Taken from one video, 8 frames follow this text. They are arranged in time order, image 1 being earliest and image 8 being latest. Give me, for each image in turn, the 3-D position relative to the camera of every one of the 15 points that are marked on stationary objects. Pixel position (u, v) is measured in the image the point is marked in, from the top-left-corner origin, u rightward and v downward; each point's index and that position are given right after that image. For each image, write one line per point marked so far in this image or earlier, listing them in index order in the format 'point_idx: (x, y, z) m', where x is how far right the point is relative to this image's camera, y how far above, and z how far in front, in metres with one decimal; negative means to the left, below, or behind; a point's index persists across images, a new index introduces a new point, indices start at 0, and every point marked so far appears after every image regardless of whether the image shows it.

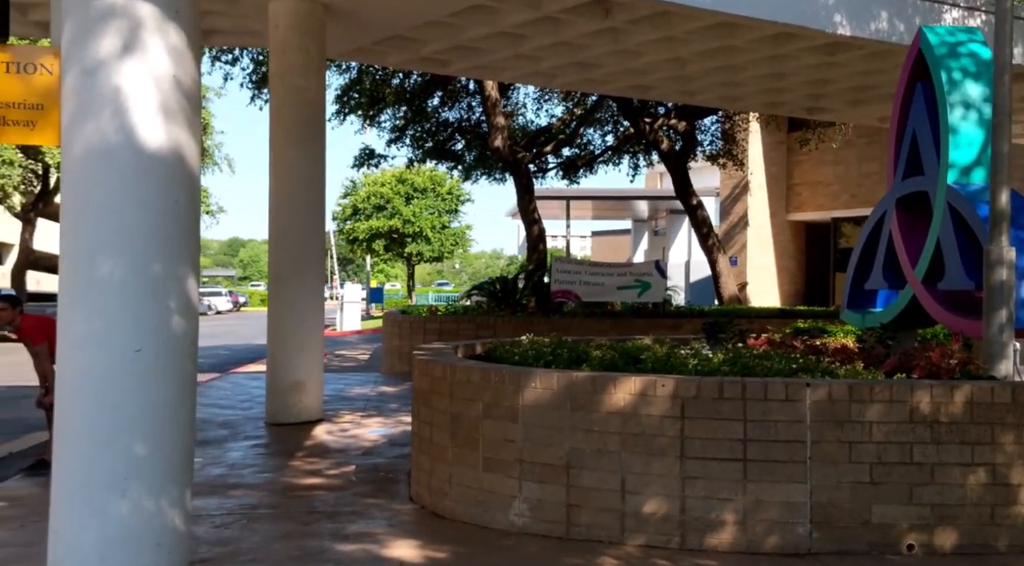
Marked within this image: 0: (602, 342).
0: (+0.8, -0.6, +8.7) m
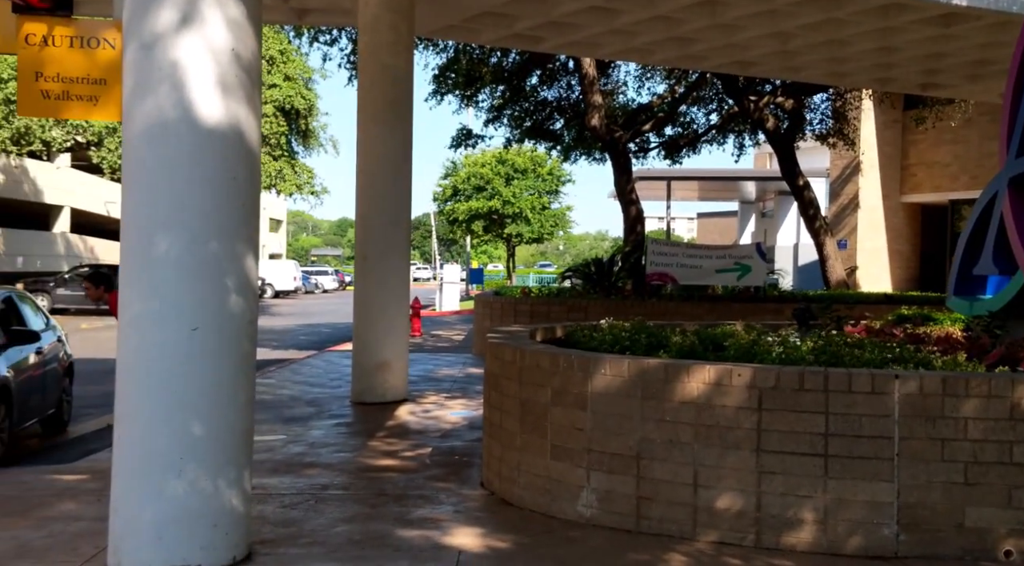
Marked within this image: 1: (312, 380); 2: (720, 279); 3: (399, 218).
0: (+1.6, -0.4, +8.4) m
1: (-2.8, -1.4, +12.9) m
2: (+4.1, +0.1, +18.5) m
3: (-1.3, +0.8, +10.9) m
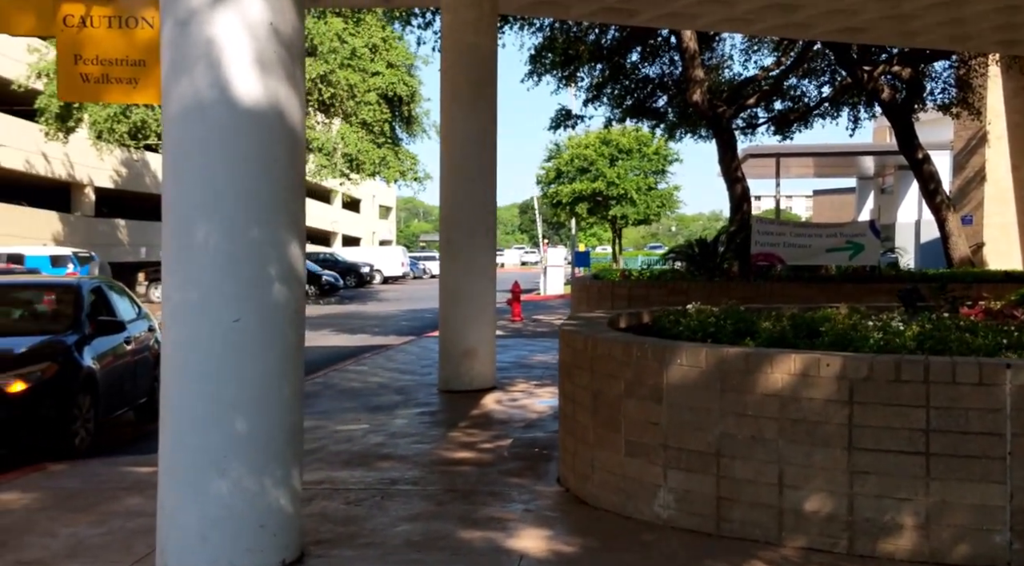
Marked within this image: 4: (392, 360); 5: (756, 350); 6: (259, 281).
0: (+2.3, -0.2, +7.9) m
1: (-1.5, -1.2, +12.9) m
2: (+6.0, +0.5, +17.6) m
3: (-0.3, +0.9, +10.6) m
4: (-1.8, -1.2, +14.1) m
5: (+1.2, -0.3, +4.7) m
6: (-1.1, 0.0, +3.9) m
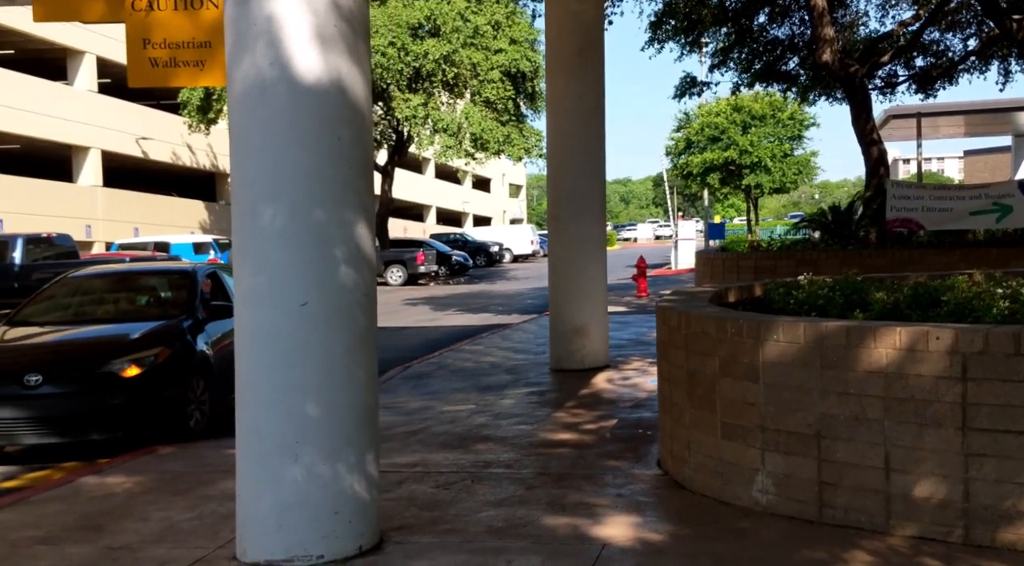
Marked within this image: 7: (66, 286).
0: (+3.1, 0.0, +7.3) m
1: (+0.1, -0.9, +12.9) m
2: (+8.1, +1.1, +16.4) m
3: (+0.9, +1.2, +10.4) m
4: (0.0, -0.8, +14.1) m
5: (+1.6, -0.2, +4.3) m
6: (-0.8, +0.1, +3.9) m
7: (-4.2, 0.0, +8.7) m
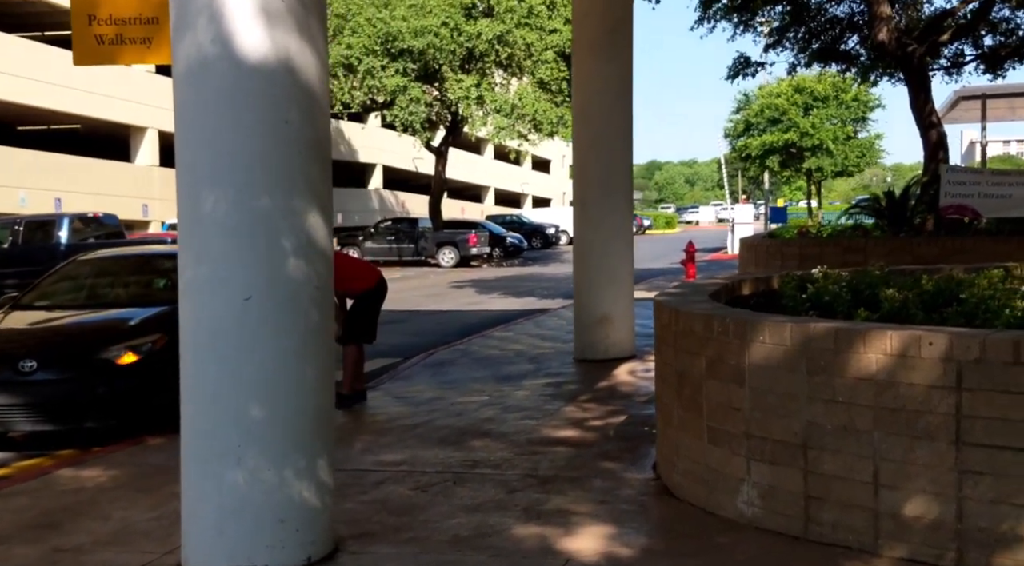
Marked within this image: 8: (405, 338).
0: (+3.1, +0.1, +6.9) m
1: (+0.5, -0.7, +12.6) m
2: (+8.8, +1.2, +15.6) m
3: (+1.2, +1.3, +10.1) m
4: (+0.4, -0.6, +13.8) m
5: (+1.4, -0.2, +4.0) m
6: (-1.0, +0.1, +3.7) m
7: (-4.0, +0.2, +8.8) m
8: (-1.6, -0.8, +13.6) m
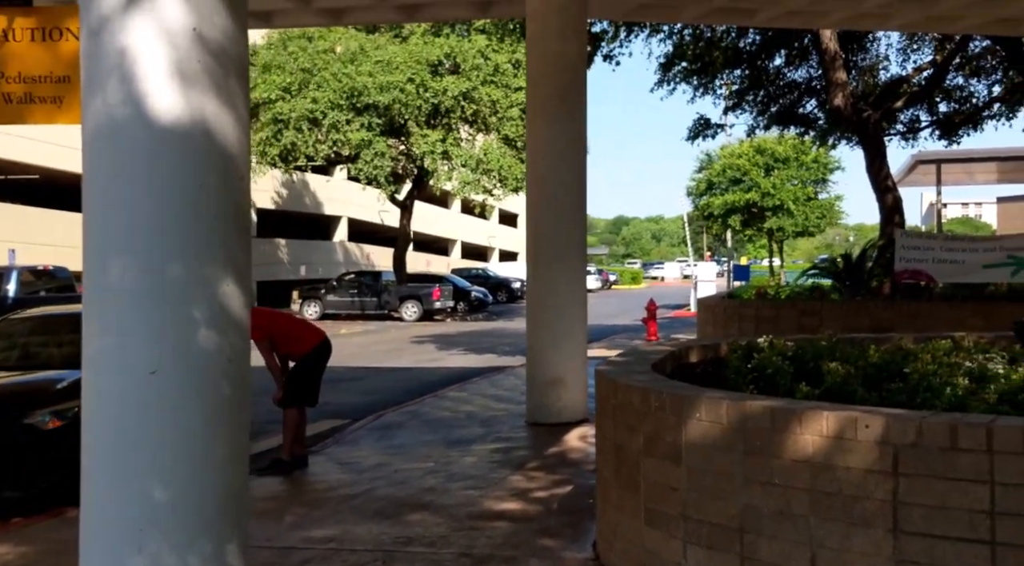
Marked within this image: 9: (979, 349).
0: (+2.7, -0.5, +6.8) m
1: (-0.1, -1.5, +12.4) m
2: (+8.1, +0.1, +15.8) m
3: (+0.7, +0.7, +10.0) m
4: (-0.2, -1.5, +13.6) m
5: (+1.1, -0.5, +3.9) m
6: (-1.2, -0.2, +3.5) m
7: (-4.5, -0.4, +8.5) m
8: (-2.2, -1.6, +13.3) m
9: (+3.2, -0.4, +6.3) m
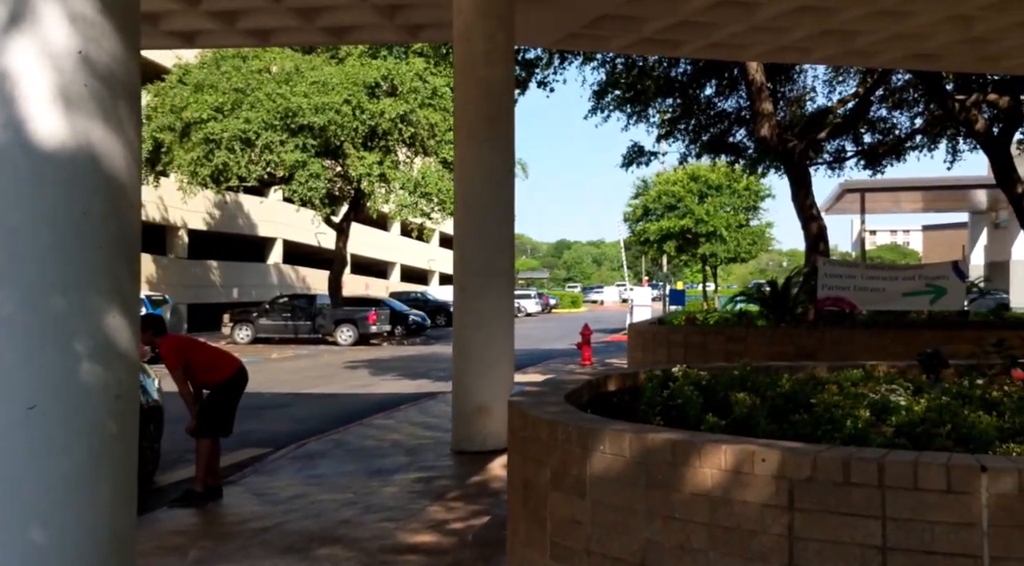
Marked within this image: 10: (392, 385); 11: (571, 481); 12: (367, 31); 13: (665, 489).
0: (+2.1, -0.7, +6.9) m
1: (-1.1, -1.8, +12.3) m
2: (+6.9, -0.3, +16.2) m
3: (-0.1, +0.4, +10.0) m
4: (-1.2, -1.9, +13.5) m
5: (+0.7, -0.7, +3.9) m
6: (-1.6, -0.3, +3.4) m
7: (-5.2, -0.6, +8.1) m
8: (-3.2, -2.0, +13.1) m
9: (+2.6, -0.7, +6.5) m
10: (-2.6, -2.2, +19.6) m
11: (+0.3, -0.9, +4.3) m
12: (-2.2, +3.8, +14.2) m
13: (+0.6, -0.9, +3.9) m
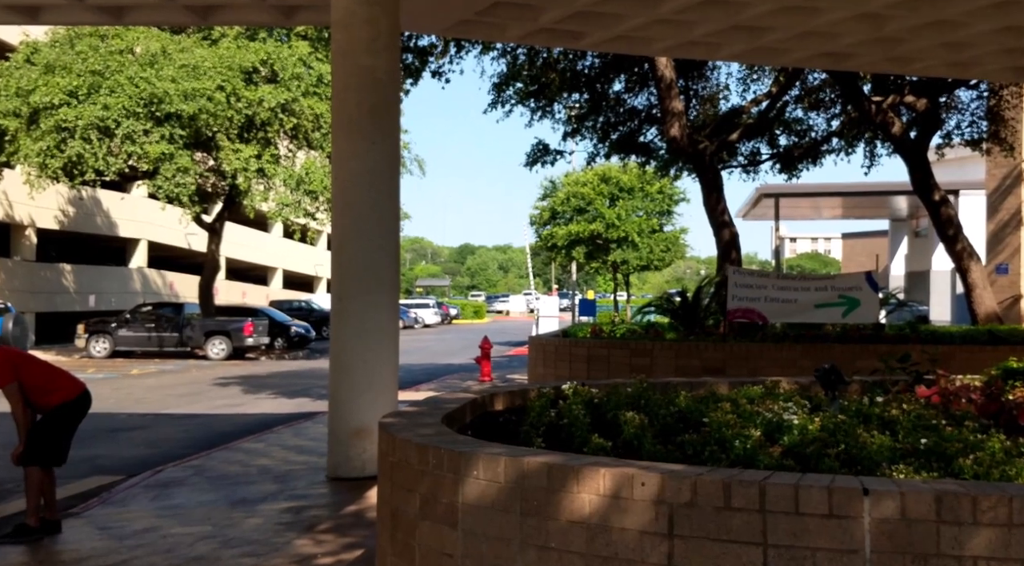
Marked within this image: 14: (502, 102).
0: (+1.3, -0.7, +6.4) m
1: (-2.5, -1.9, +11.4) m
2: (+5.0, -0.6, +16.1) m
3: (-1.3, +0.3, +9.2) m
4: (-2.8, -2.0, +12.5) m
5: (+0.2, -0.7, +3.2) m
6: (-2.0, -0.3, +2.4) m
7: (-6.1, -0.6, +6.7) m
8: (-4.7, -2.1, +11.9) m
9: (+1.8, -0.7, +5.9) m
10: (-4.8, -2.4, +18.5) m
11: (-0.2, -0.9, +3.5) m
12: (-3.7, +3.7, +13.1) m
13: (+0.2, -0.9, +3.2) m
14: (-0.3, +3.6, +19.7) m
